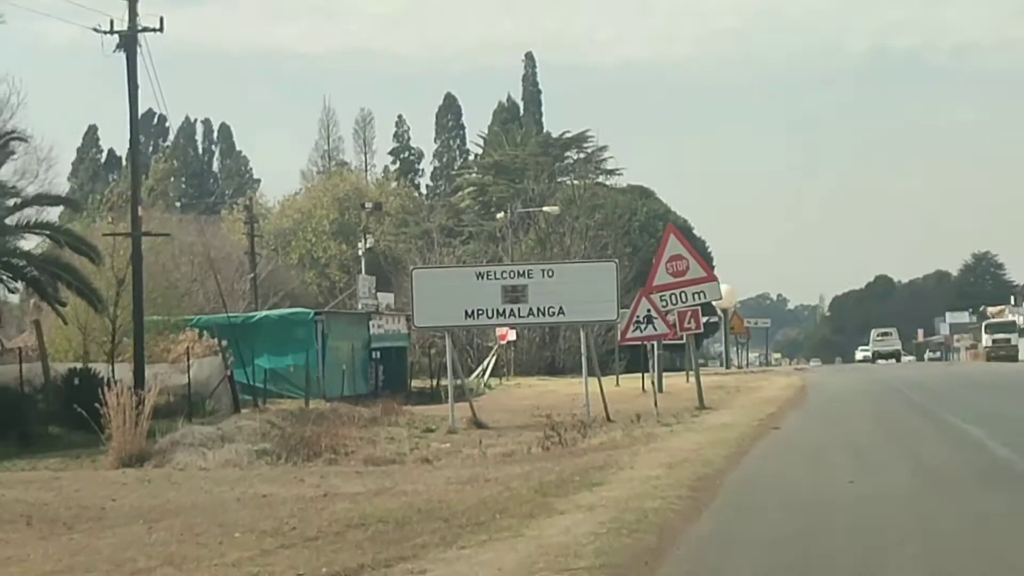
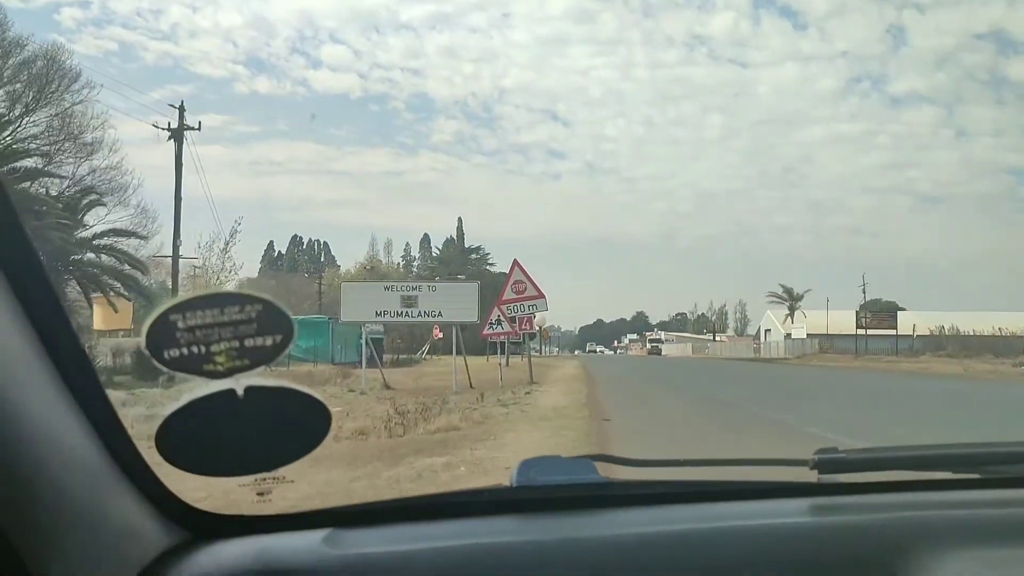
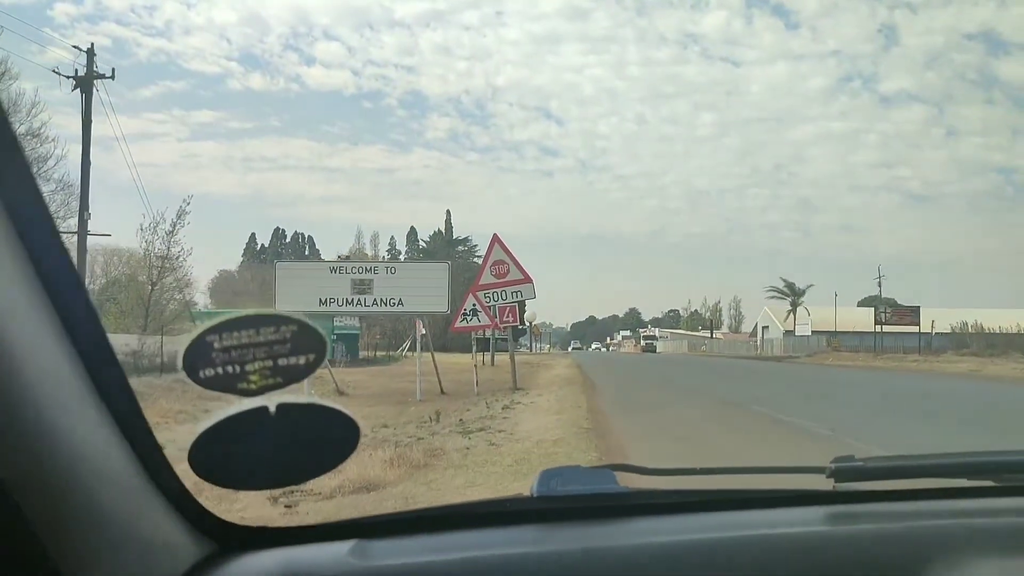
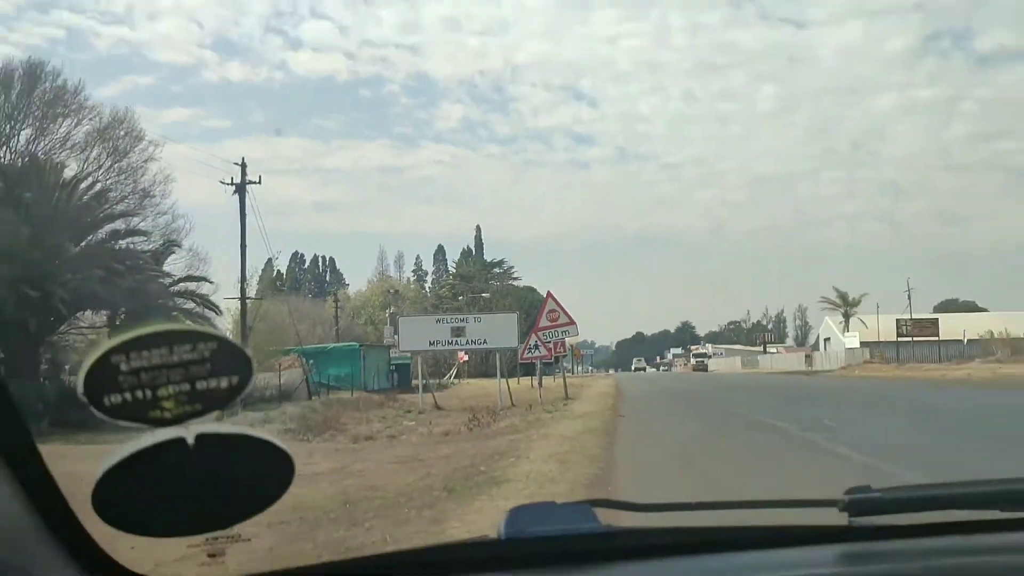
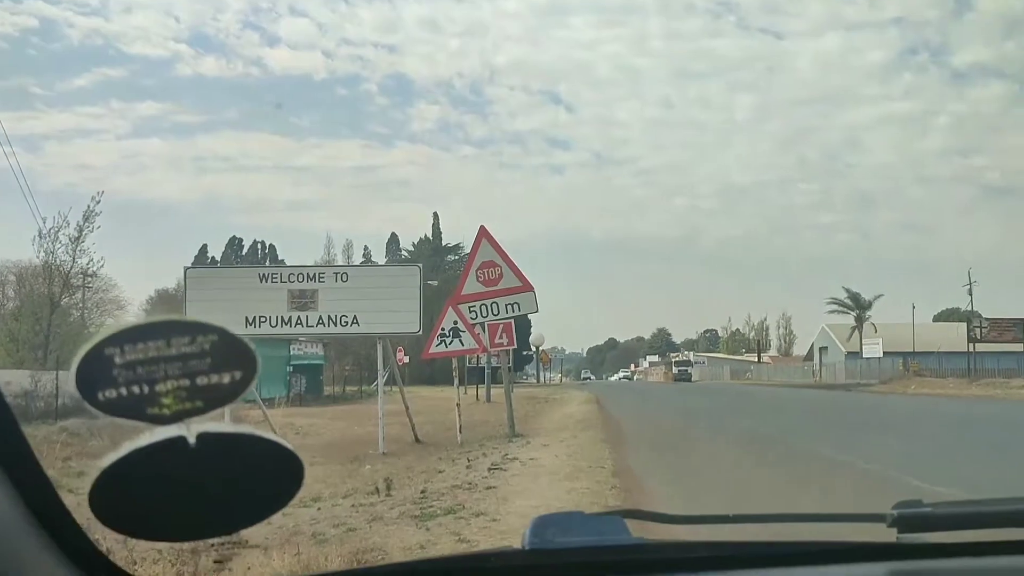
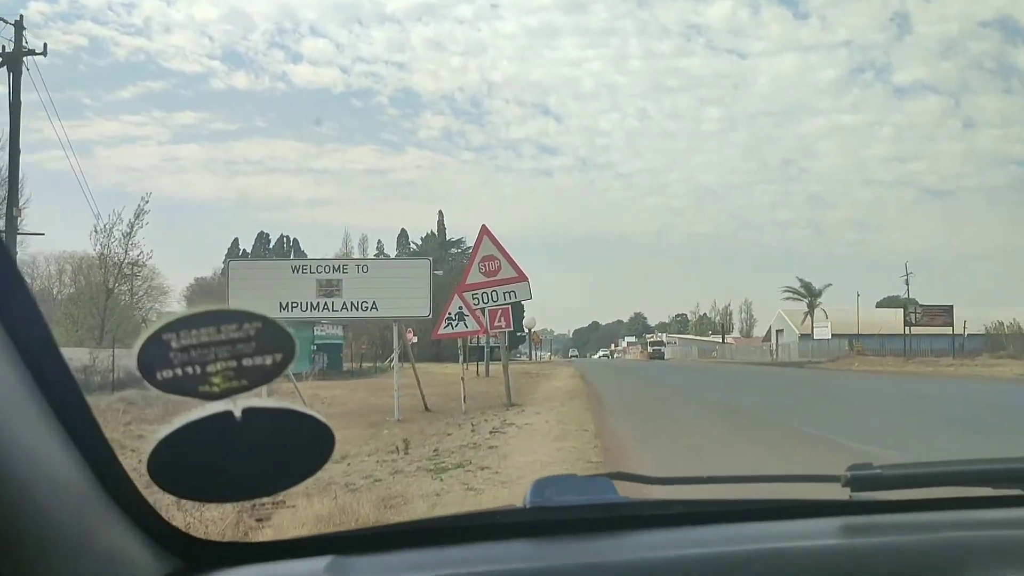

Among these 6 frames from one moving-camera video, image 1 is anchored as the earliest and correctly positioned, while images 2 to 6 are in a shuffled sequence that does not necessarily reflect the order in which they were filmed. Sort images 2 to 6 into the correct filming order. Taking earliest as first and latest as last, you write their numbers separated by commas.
4, 2, 3, 6, 5
